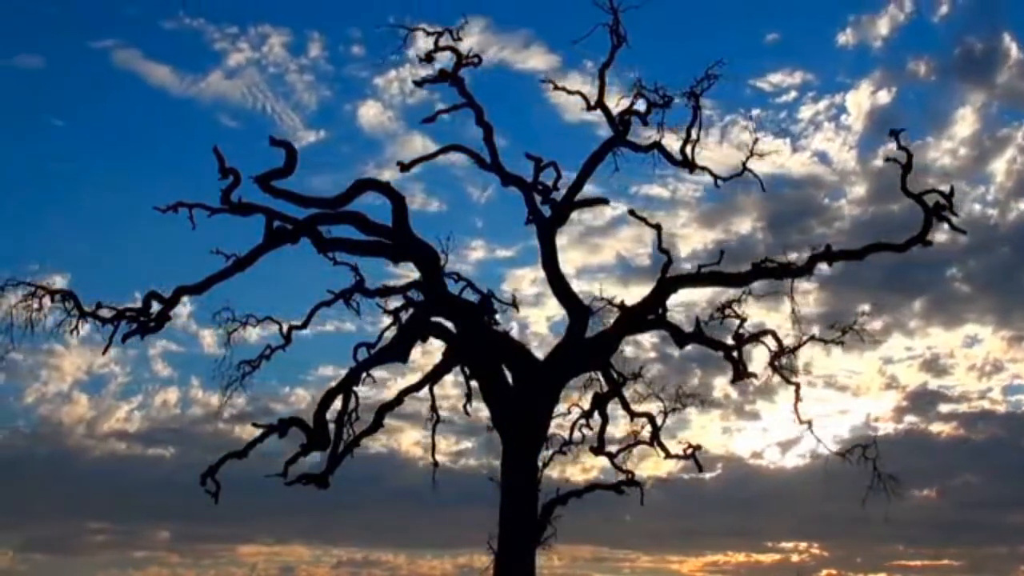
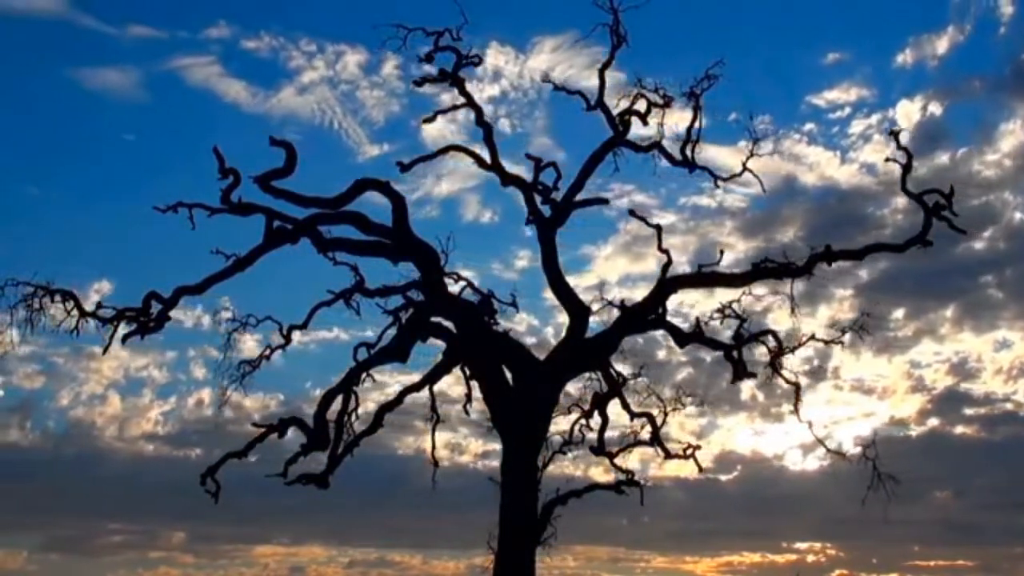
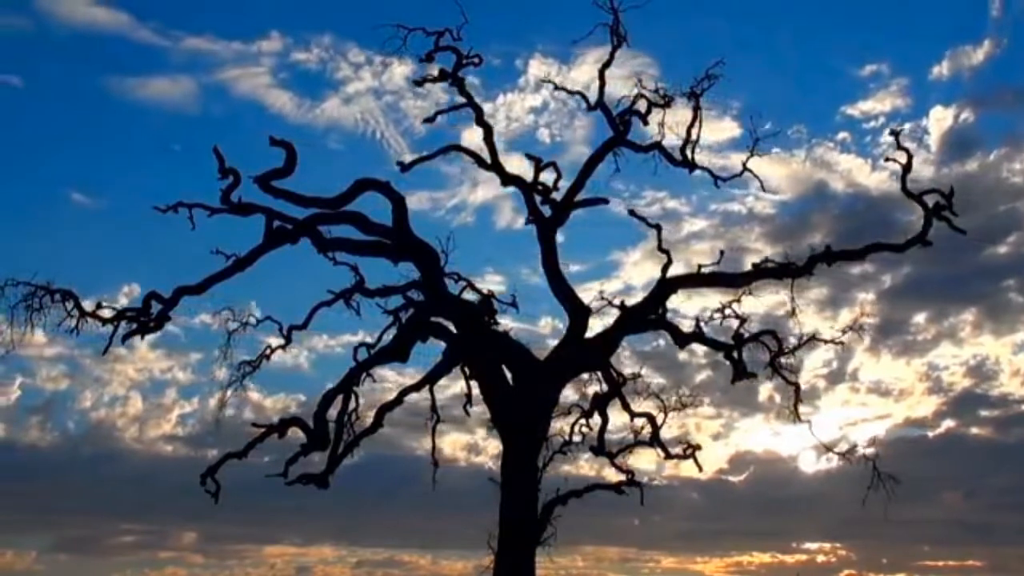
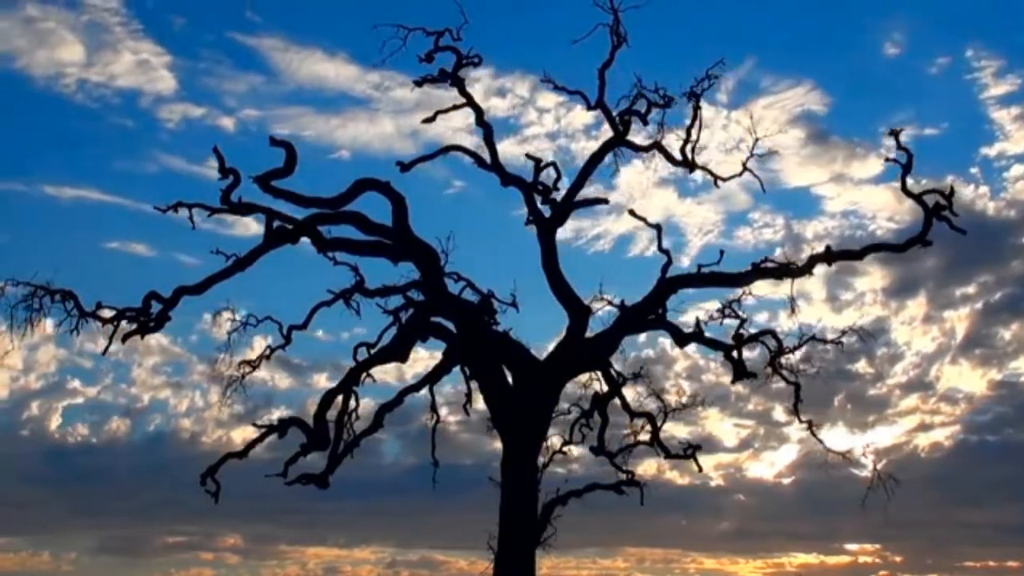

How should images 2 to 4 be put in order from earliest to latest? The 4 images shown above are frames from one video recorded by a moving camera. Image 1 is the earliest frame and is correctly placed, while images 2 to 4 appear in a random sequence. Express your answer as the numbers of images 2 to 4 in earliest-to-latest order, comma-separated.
2, 3, 4
